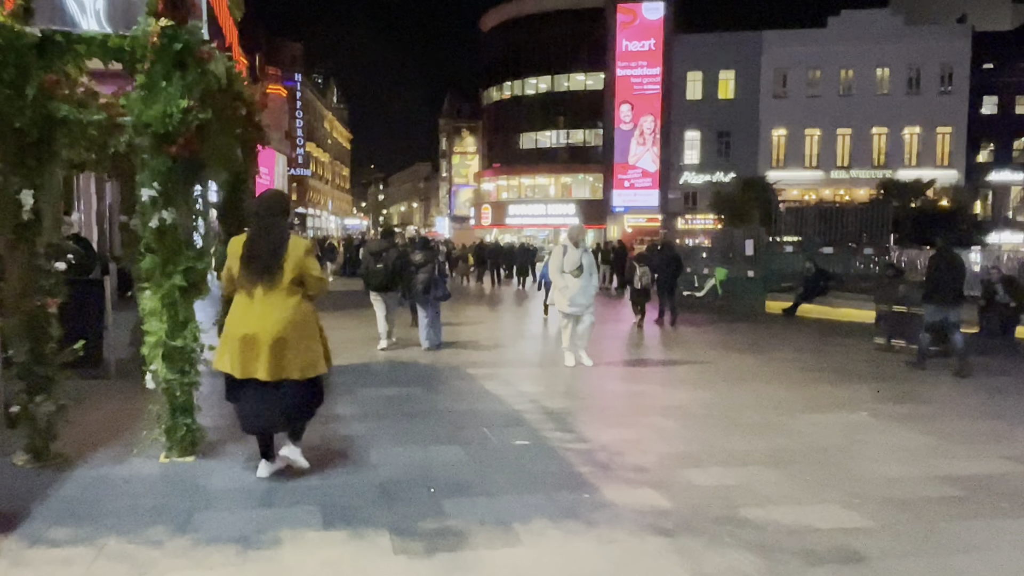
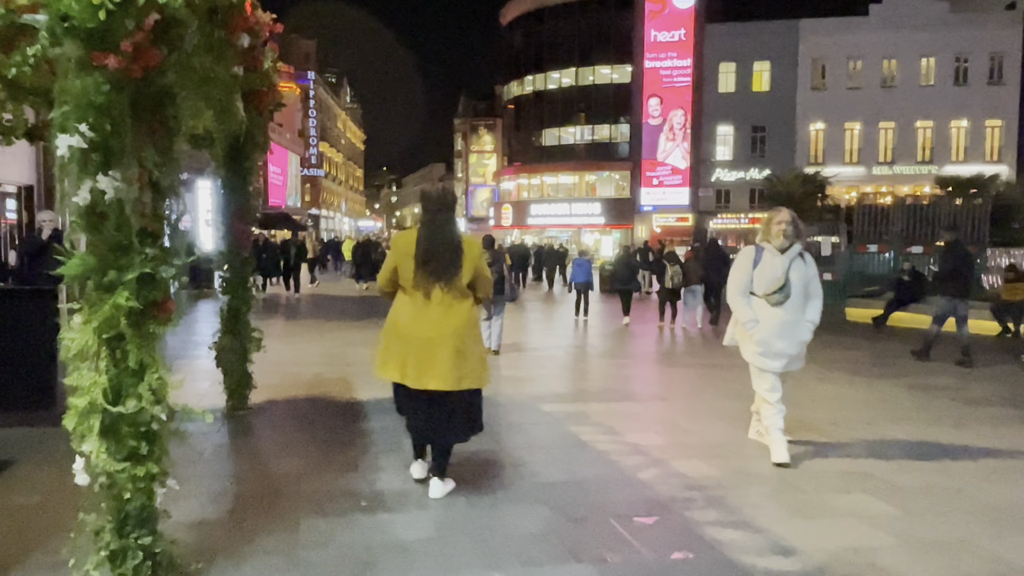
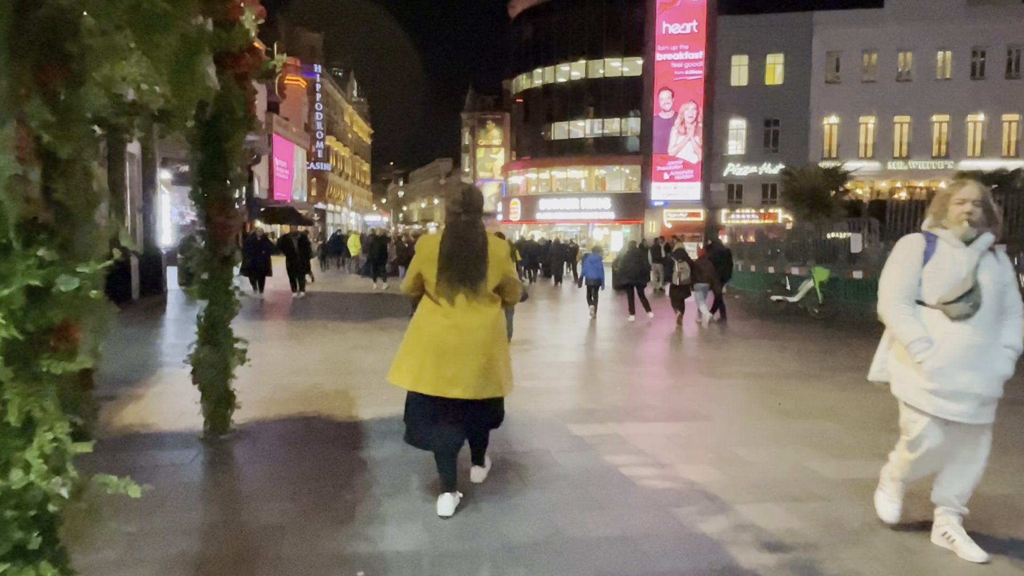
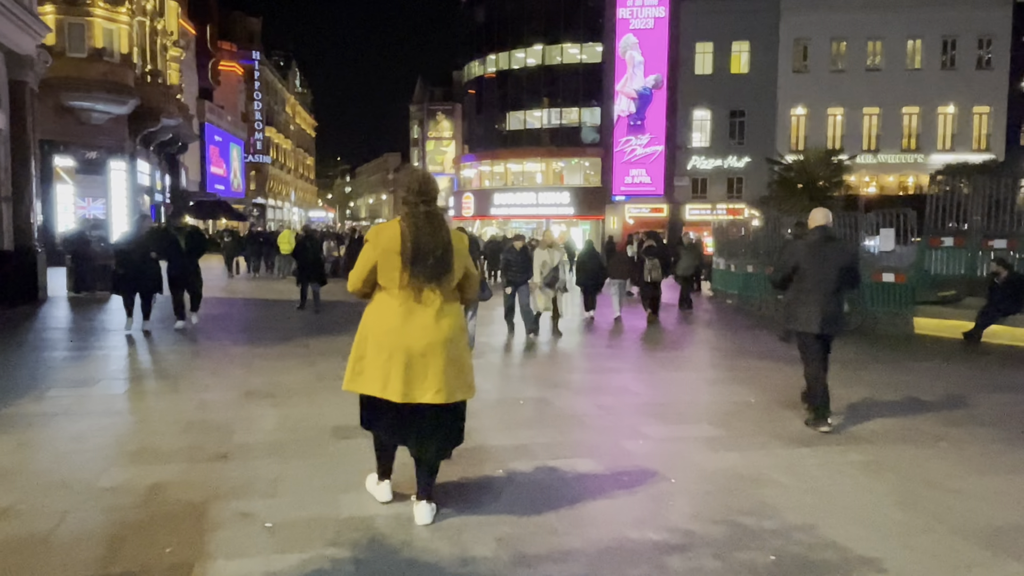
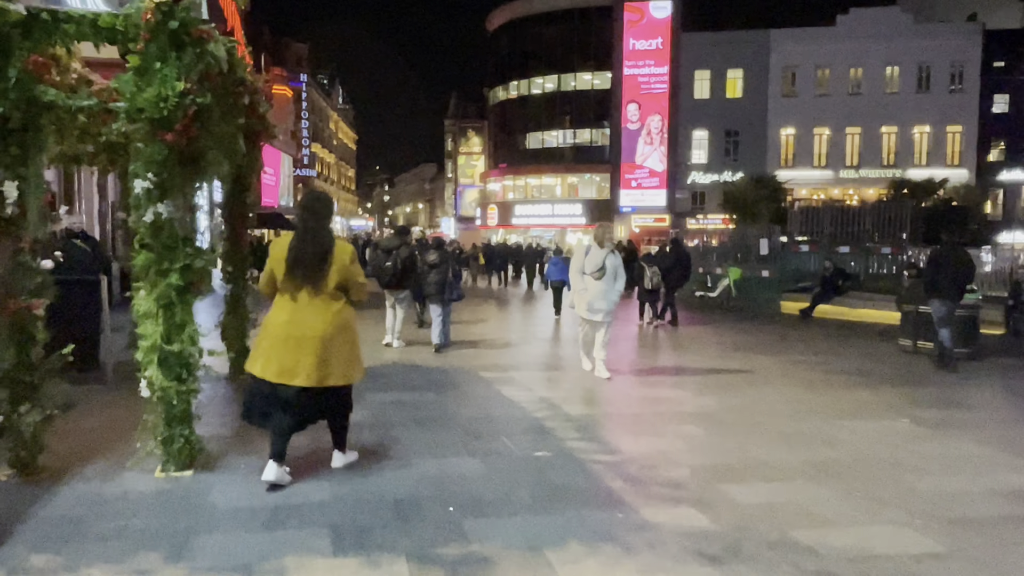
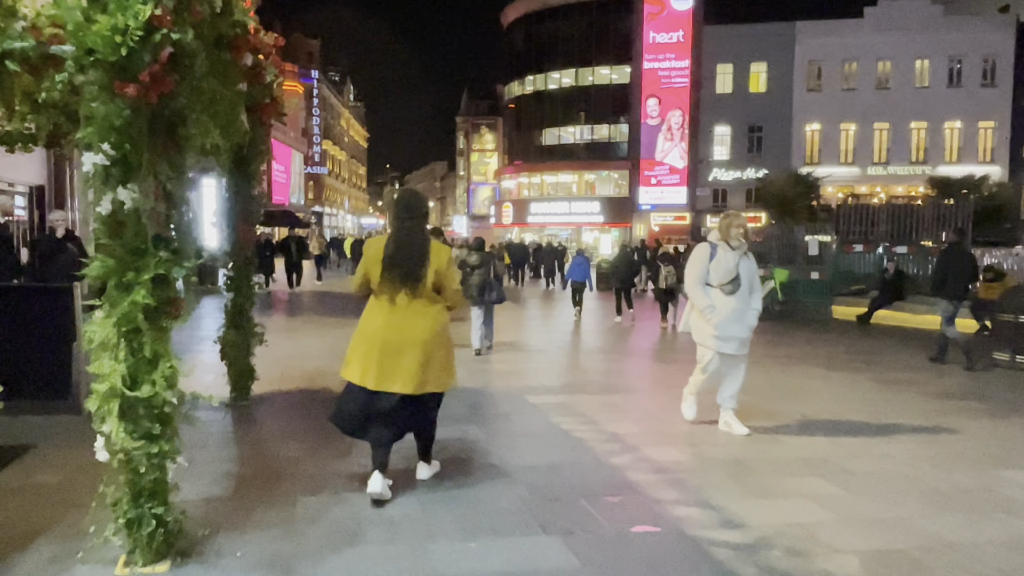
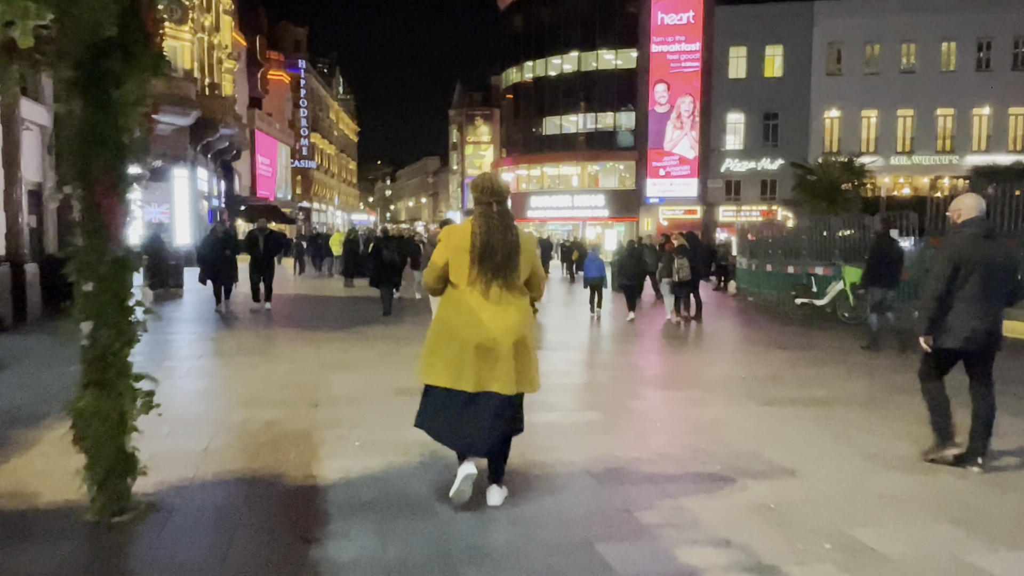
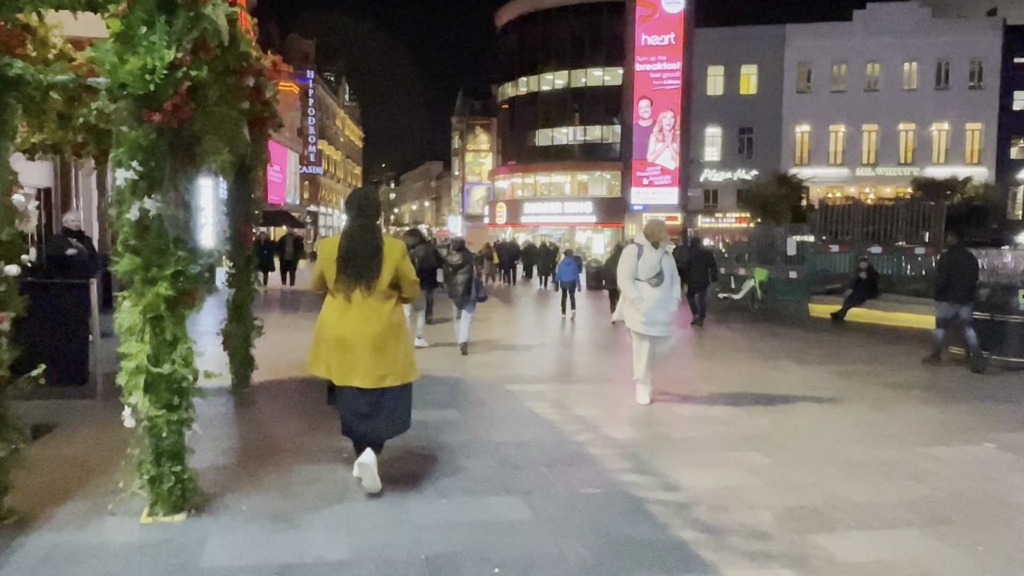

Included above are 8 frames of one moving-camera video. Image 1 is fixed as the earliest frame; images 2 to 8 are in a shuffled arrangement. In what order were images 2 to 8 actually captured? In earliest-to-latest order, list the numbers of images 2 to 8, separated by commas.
5, 8, 6, 2, 3, 7, 4
